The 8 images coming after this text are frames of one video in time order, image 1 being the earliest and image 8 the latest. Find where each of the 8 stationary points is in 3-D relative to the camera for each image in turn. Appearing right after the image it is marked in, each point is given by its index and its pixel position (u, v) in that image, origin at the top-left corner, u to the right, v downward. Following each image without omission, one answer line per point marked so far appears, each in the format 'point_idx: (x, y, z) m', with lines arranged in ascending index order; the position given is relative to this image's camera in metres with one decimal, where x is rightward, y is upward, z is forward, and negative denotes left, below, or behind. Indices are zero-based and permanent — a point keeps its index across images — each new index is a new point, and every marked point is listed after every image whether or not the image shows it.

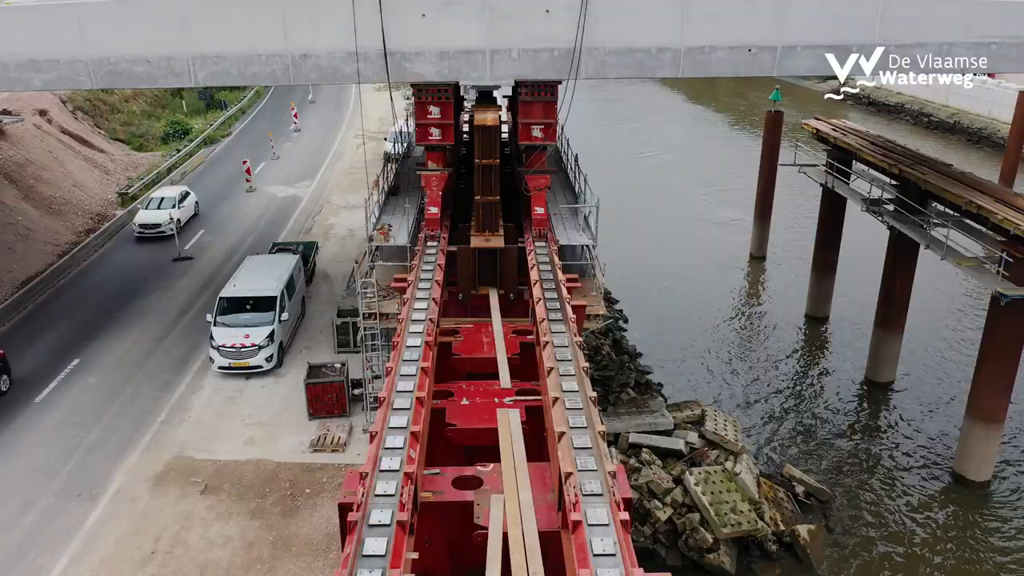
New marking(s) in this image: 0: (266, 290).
0: (-4.9, 0.0, +15.6) m
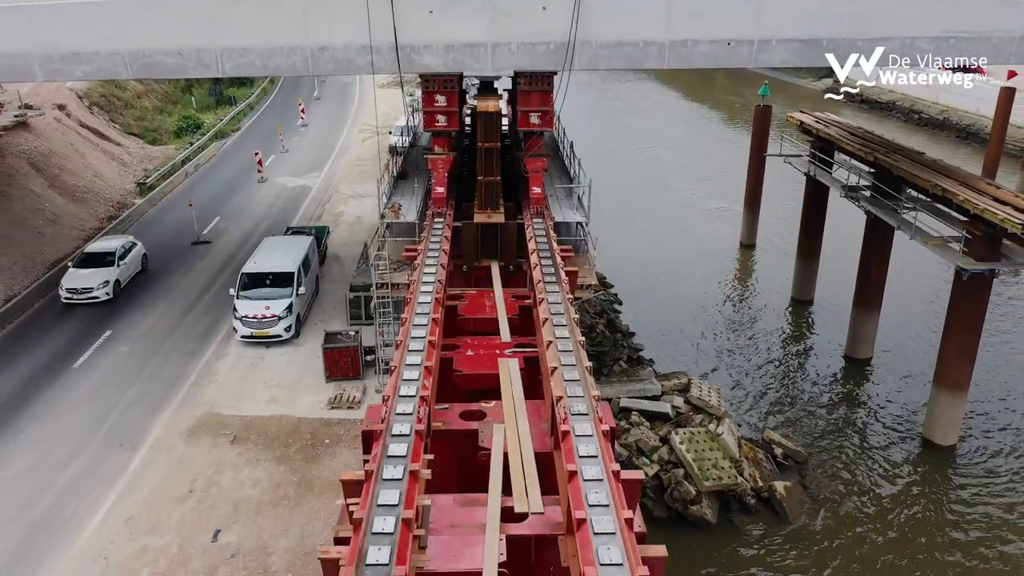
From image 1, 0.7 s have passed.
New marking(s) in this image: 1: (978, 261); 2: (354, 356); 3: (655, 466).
0: (-4.9, +0.5, +16.9) m
1: (+9.6, +0.6, +16.2) m
2: (-3.0, -1.3, +14.8) m
3: (+2.8, -3.5, +15.3) m
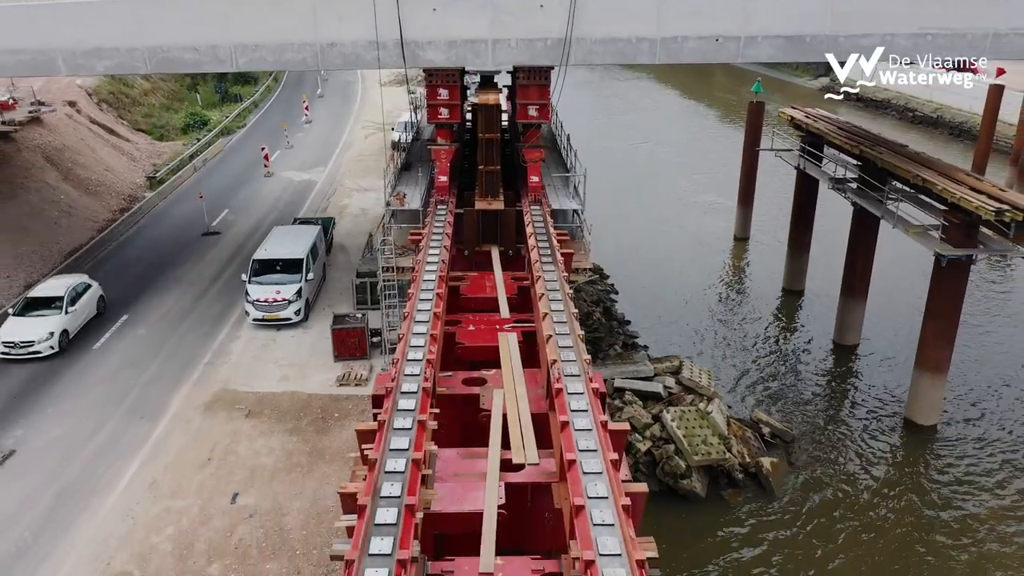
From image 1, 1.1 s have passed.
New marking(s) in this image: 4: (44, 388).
0: (-4.9, +0.8, +17.7) m
1: (+9.6, +0.9, +17.0) m
2: (-3.0, -1.0, +15.6) m
3: (+2.8, -3.2, +16.1) m
4: (-8.9, -1.9, +15.0) m
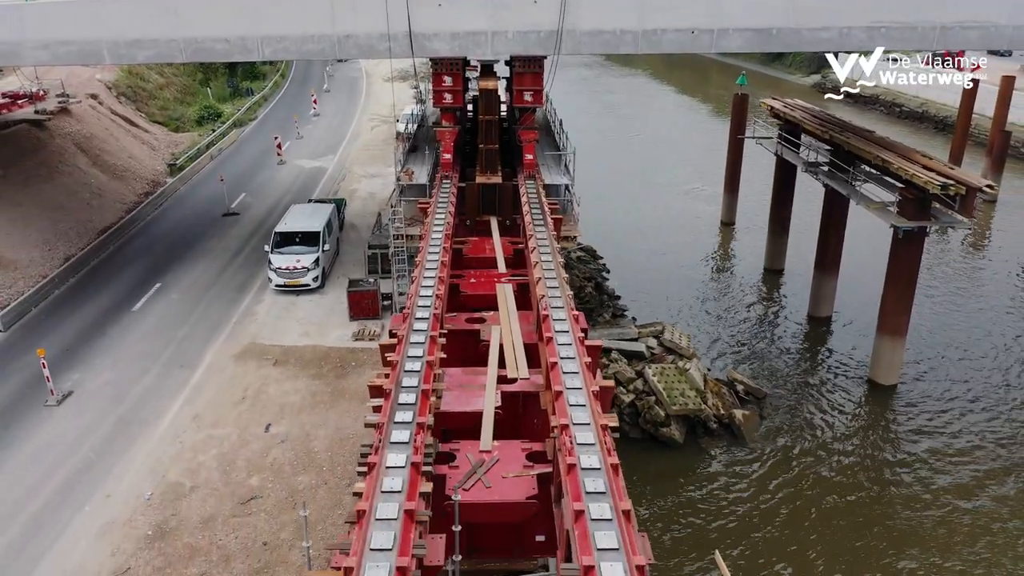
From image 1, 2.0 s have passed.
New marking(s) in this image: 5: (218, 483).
0: (-5.0, +1.5, +19.5) m
1: (+9.5, +1.6, +18.8) m
2: (-3.1, -0.2, +17.4) m
3: (+2.7, -2.4, +17.9) m
4: (-9.0, -1.2, +16.8) m
5: (-4.6, -3.0, +12.2) m
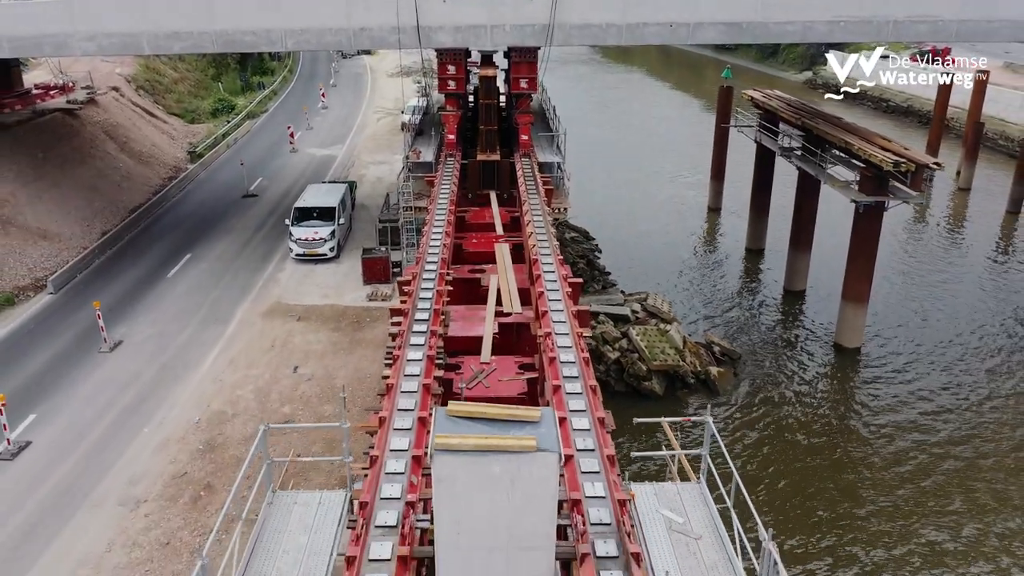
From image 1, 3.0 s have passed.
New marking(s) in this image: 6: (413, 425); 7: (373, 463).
0: (-5.1, +2.3, +21.5) m
1: (+9.4, +2.4, +20.7) m
2: (-3.1, +0.6, +19.4) m
3: (+2.7, -1.6, +19.9) m
4: (-9.0, -0.4, +18.8) m
5: (-4.7, -2.2, +14.2) m
6: (-1.0, -1.4, +8.0) m
7: (-1.3, -1.6, +7.4) m
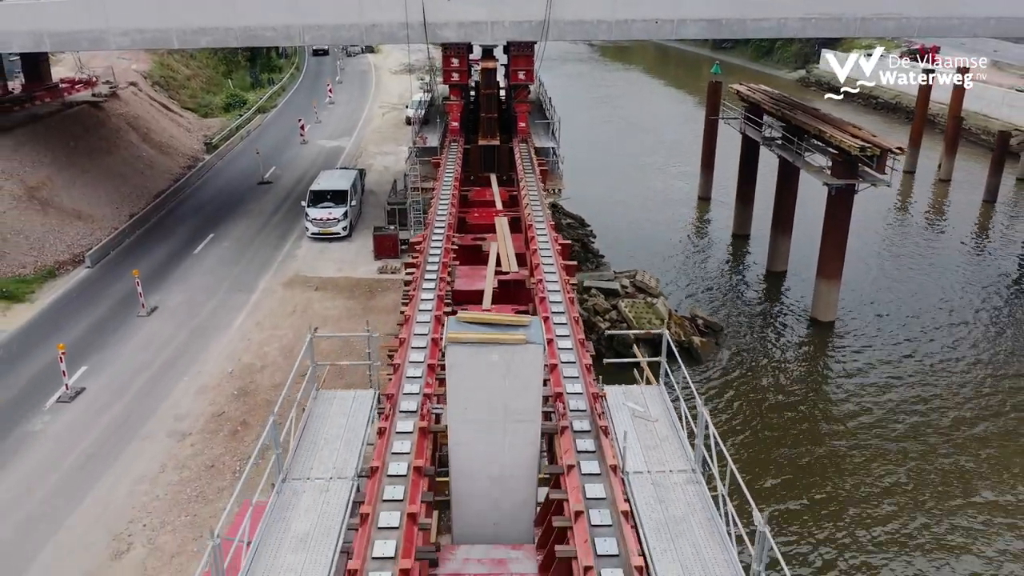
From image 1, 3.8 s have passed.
0: (-5.1, +3.0, +23.2) m
1: (+9.4, +3.1, +22.5) m
2: (-3.2, +1.3, +21.1) m
3: (+2.6, -0.9, +21.7) m
4: (-9.1, +0.3, +20.6) m
5: (-4.7, -1.5, +16.0) m
6: (-1.0, -0.7, +9.7) m
7: (-1.4, -0.9, +9.1) m
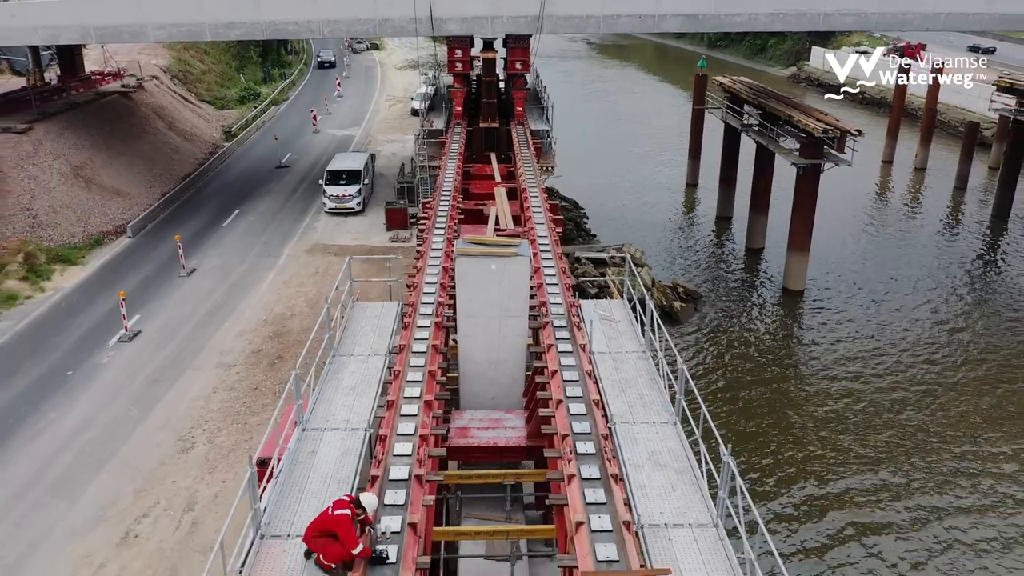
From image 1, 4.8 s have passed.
0: (-5.1, +4.0, +25.6) m
1: (+9.3, +4.1, +24.8) m
2: (-3.2, +2.2, +23.5) m
3: (+2.6, 0.0, +24.0) m
4: (-9.1, +1.3, +22.9) m
5: (-4.8, -0.6, +18.4) m
6: (-1.1, +0.3, +12.1) m
7: (-1.4, 0.0, +11.5) m
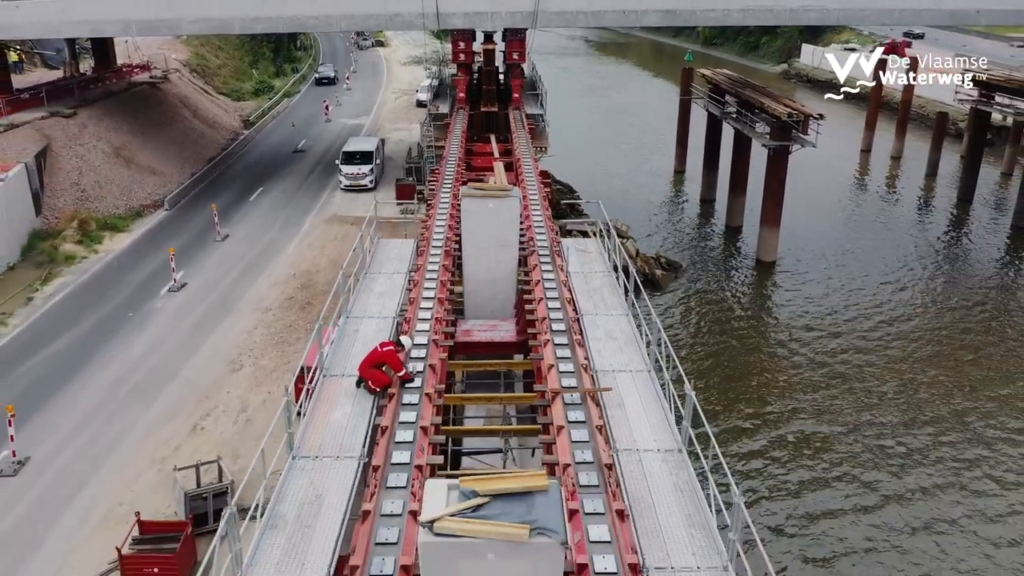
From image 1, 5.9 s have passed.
0: (-5.2, +5.0, +28.3) m
1: (+9.2, +5.1, +27.5) m
2: (-3.3, +3.3, +26.2) m
3: (+2.5, +1.1, +26.7) m
4: (-9.2, +2.4, +25.6) m
5: (-4.9, +0.5, +21.0) m
6: (-1.2, +1.3, +14.8) m
7: (-1.5, +1.1, +14.1) m
